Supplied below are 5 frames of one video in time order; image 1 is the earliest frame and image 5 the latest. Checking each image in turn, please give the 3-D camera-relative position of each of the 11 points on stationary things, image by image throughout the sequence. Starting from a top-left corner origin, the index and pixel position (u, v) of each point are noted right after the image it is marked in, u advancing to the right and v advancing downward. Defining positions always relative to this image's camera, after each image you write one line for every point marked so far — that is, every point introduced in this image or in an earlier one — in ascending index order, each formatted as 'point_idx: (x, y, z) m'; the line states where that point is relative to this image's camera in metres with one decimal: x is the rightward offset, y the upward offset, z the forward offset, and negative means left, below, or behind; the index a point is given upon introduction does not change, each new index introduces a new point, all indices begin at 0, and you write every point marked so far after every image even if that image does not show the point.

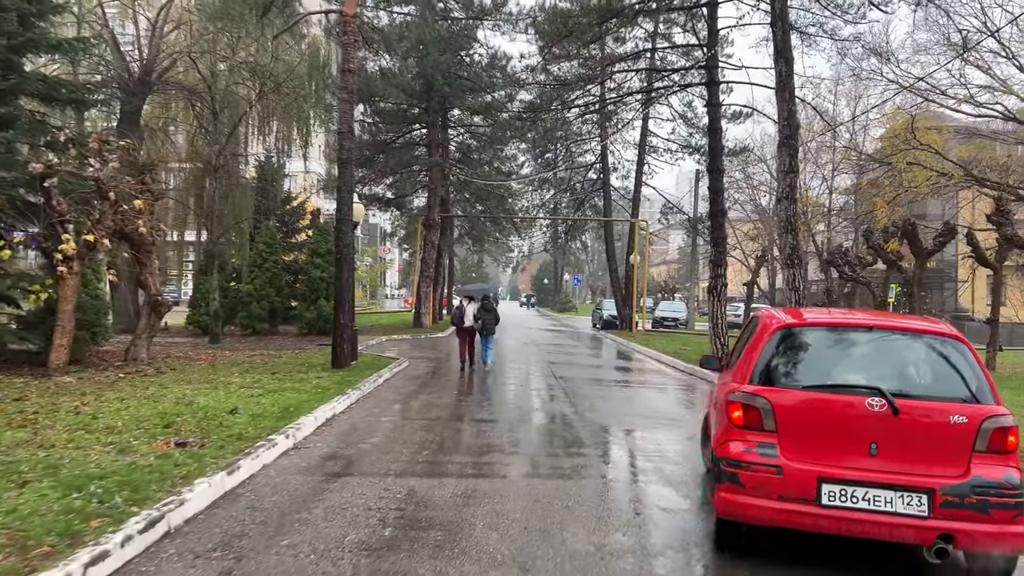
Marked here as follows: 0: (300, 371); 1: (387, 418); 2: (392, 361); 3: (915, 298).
0: (-3.0, -1.2, +11.4) m
1: (-1.2, -1.3, +7.9) m
2: (-2.1, -1.2, +13.8) m
3: (+9.5, -0.2, +19.0) m
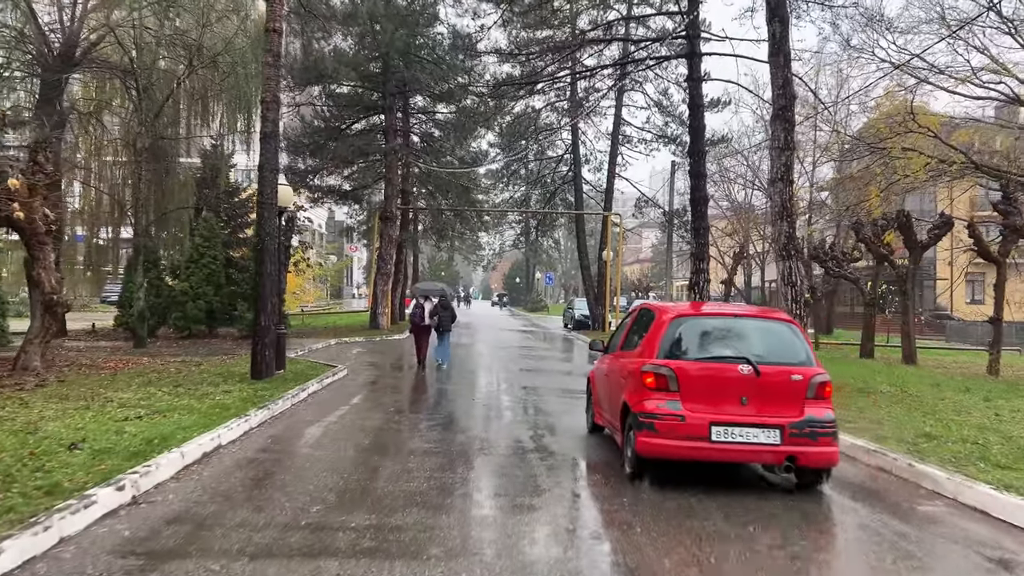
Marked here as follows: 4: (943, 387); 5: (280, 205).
0: (-3.6, -1.1, +9.6) m
1: (-1.7, -1.2, +6.2) m
2: (-2.7, -1.2, +12.0) m
3: (+8.7, -0.1, +17.6) m
4: (+6.0, -1.4, +11.3) m
5: (-3.2, +1.1, +10.8) m
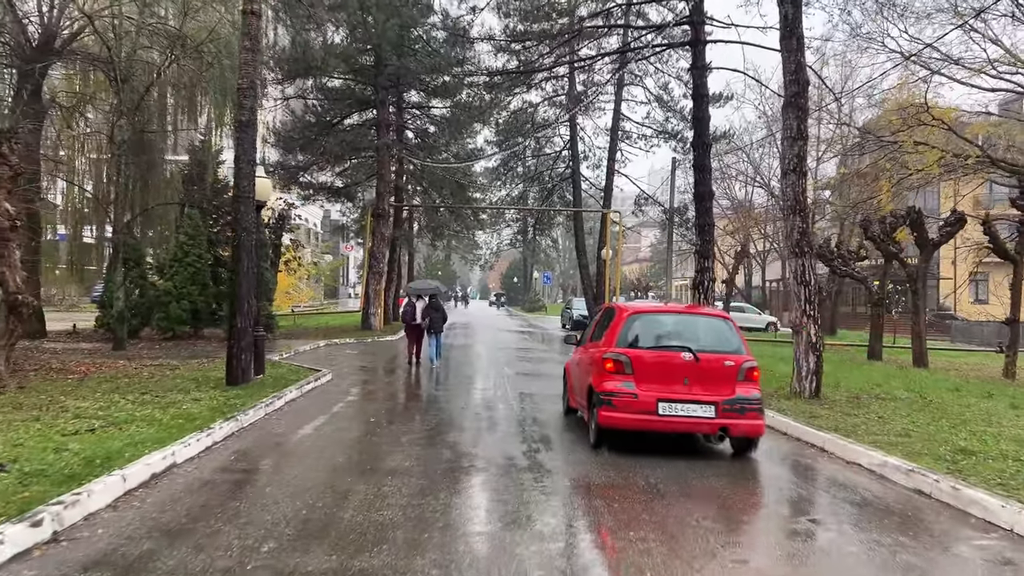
0: (-3.7, -1.1, +8.9) m
1: (-1.8, -1.2, +5.5) m
2: (-2.8, -1.2, +11.4) m
3: (+8.6, -0.1, +16.9) m
4: (+6.0, -1.4, +10.6) m
5: (-3.2, +1.1, +10.2) m
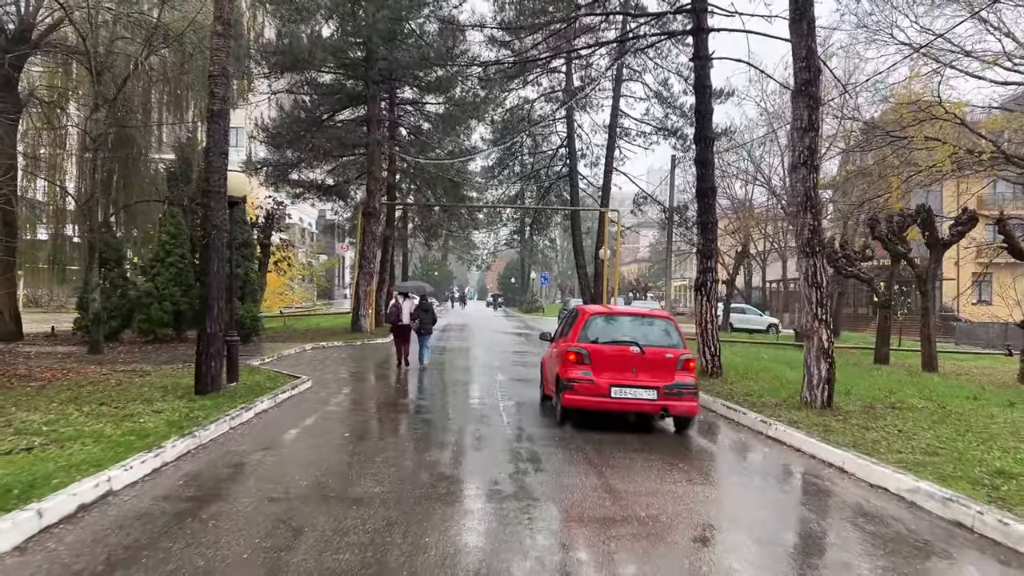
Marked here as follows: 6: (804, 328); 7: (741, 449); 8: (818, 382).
0: (-3.8, -1.2, +8.3) m
1: (-1.9, -1.2, +4.9) m
2: (-2.9, -1.2, +10.7) m
3: (+8.5, -0.2, +16.3) m
4: (+5.9, -1.4, +10.0) m
5: (-3.3, +1.1, +9.5) m
6: (+3.2, -0.4, +8.8) m
7: (+2.0, -1.4, +7.1) m
8: (+3.3, -1.0, +8.7) m
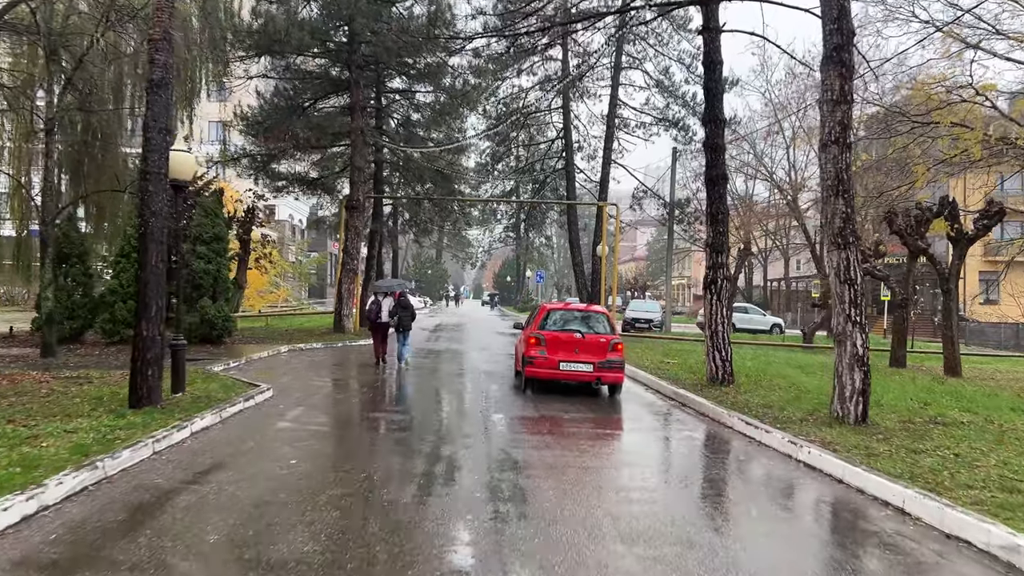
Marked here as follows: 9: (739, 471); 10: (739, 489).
0: (-3.9, -1.1, +7.1) m
1: (-2.0, -1.2, +3.7) m
2: (-3.1, -1.2, +9.5) m
3: (+8.3, -0.1, +15.2) m
4: (+5.7, -1.4, +8.8) m
5: (-3.5, +1.1, +8.3) m
6: (+3.0, -0.4, +7.6) m
7: (+1.9, -1.4, +5.9) m
8: (+3.2, -1.0, +7.5) m
9: (+1.7, -1.4, +6.1) m
10: (+1.6, -1.4, +5.6) m
